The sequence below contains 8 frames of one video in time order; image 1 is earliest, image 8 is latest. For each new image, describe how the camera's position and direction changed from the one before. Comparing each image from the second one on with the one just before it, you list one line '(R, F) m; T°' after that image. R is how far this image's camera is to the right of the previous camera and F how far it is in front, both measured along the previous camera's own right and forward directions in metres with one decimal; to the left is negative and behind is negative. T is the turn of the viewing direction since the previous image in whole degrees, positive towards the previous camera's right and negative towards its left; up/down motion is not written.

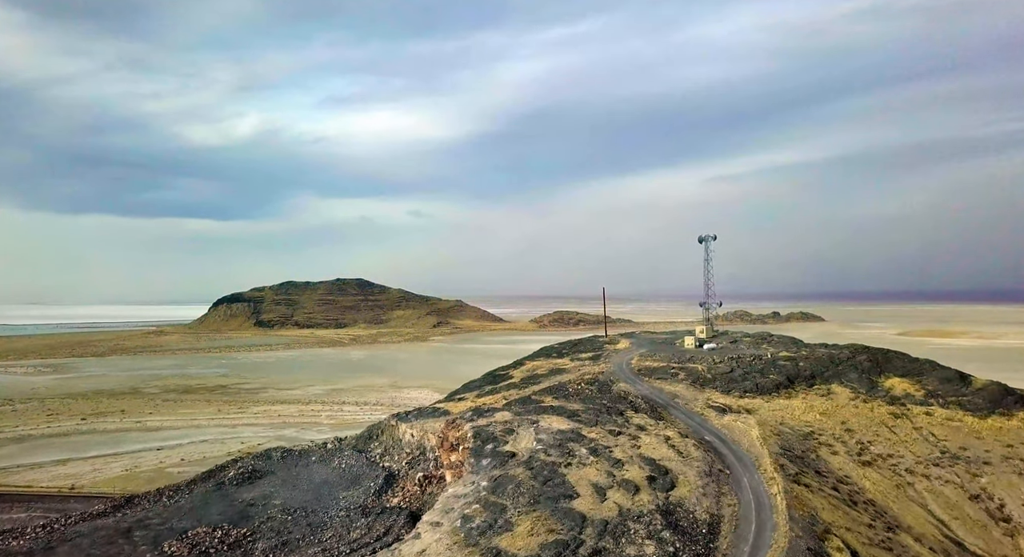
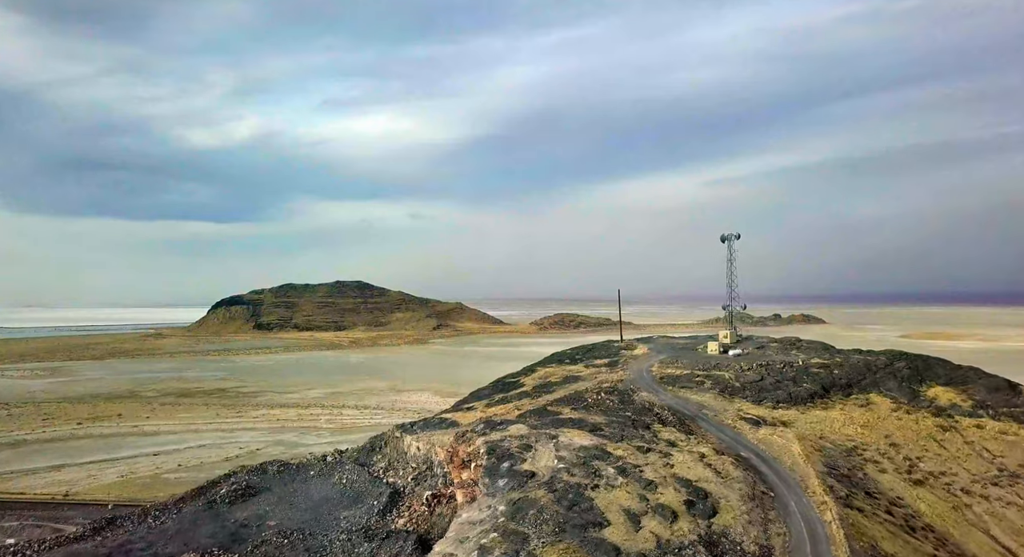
(-0.2, +0.5) m; 0°
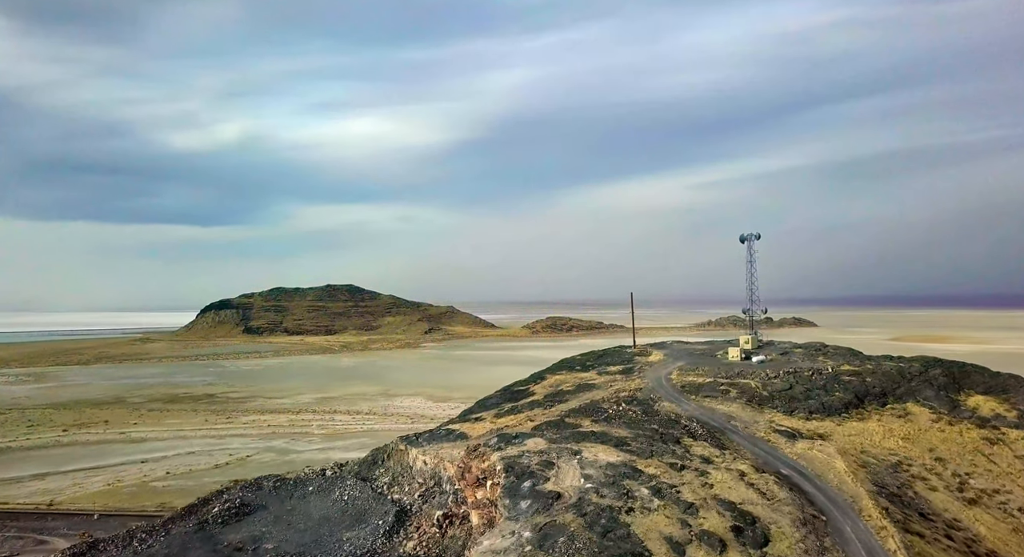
(-0.3, +0.4) m; +1°
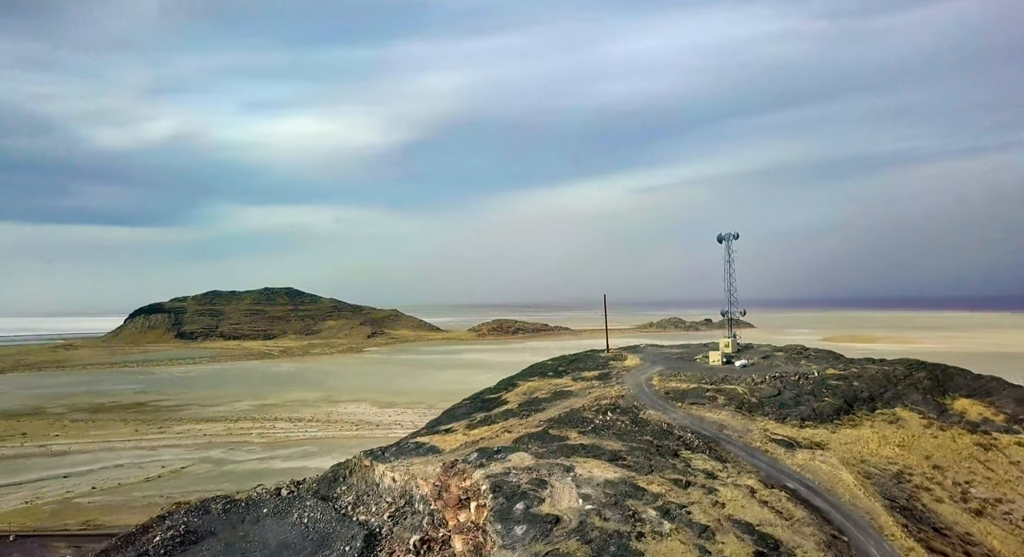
(-0.3, +0.5) m; +5°
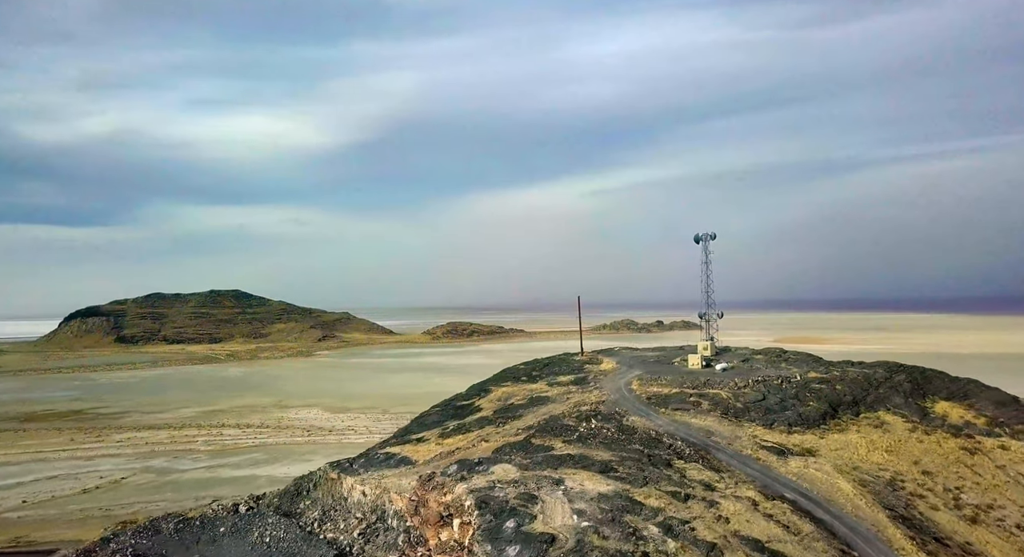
(-0.2, +0.3) m; +4°
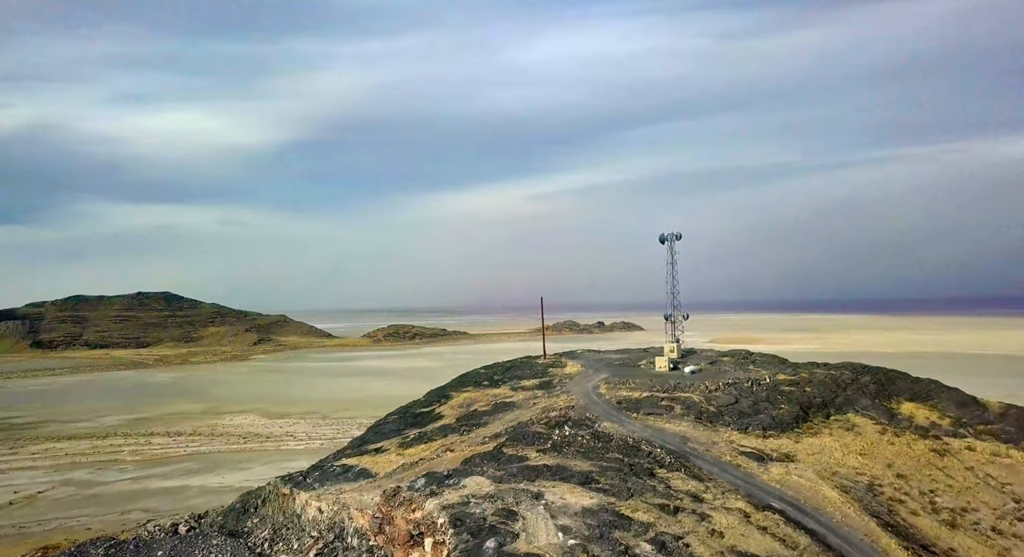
(-0.2, +0.4) m; +5°
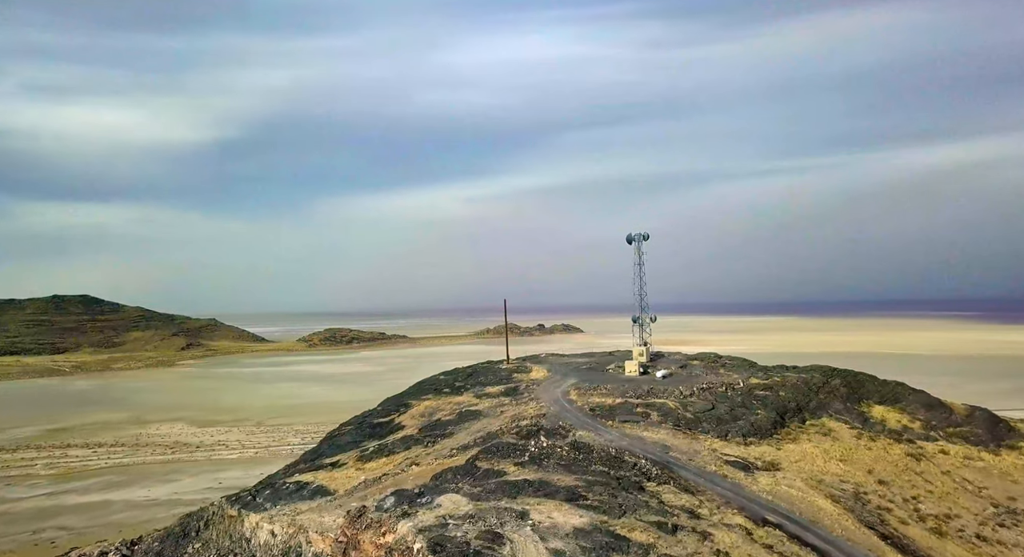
(-0.3, +0.4) m; +5°
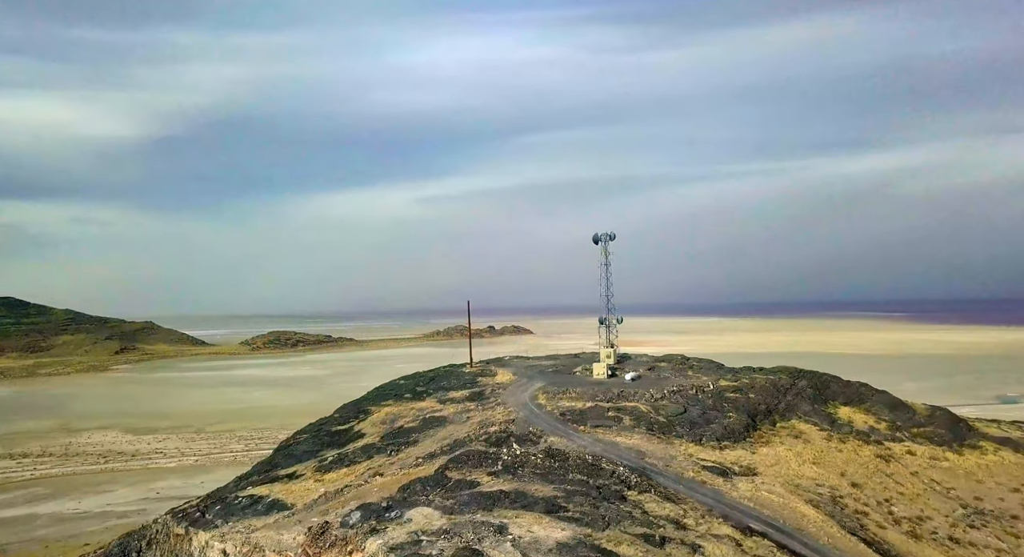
(-0.2, +0.3) m; +5°
